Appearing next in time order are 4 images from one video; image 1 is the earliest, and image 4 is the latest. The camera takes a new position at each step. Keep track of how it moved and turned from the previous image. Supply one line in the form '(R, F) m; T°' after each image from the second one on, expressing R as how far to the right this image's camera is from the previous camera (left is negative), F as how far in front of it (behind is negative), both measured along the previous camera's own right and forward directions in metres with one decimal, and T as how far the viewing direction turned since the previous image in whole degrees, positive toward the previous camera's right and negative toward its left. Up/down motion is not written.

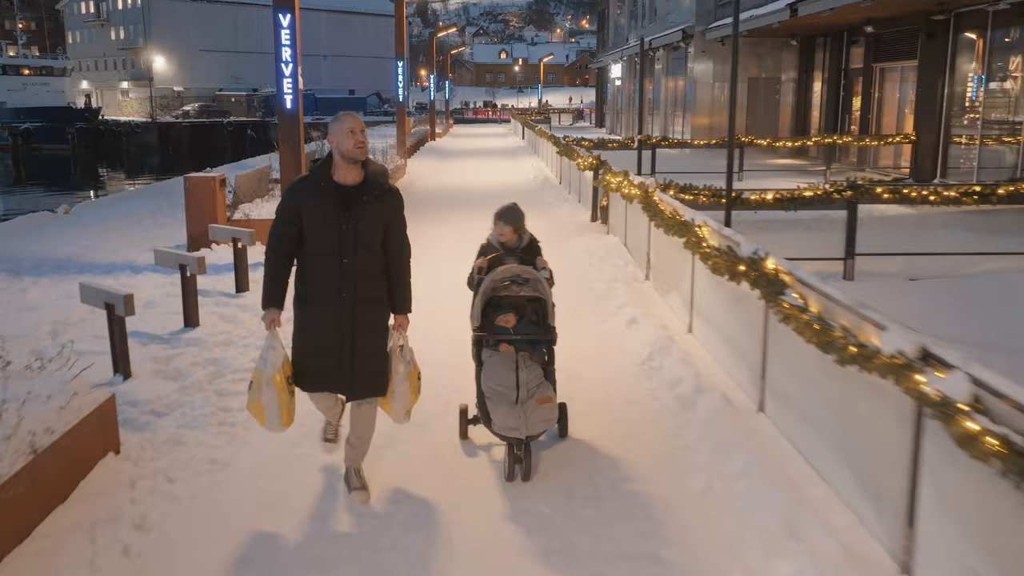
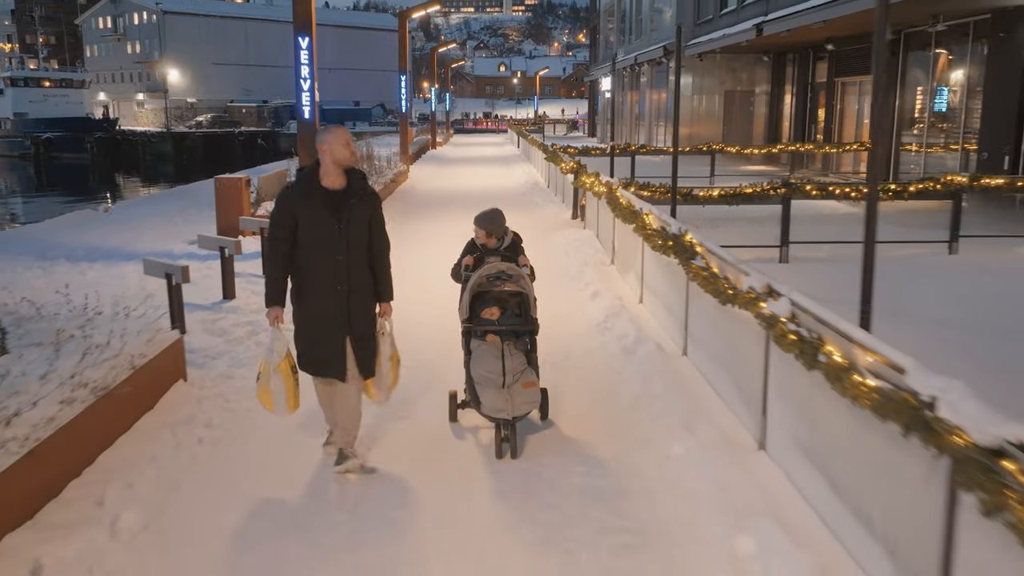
(+0.1, -1.3) m; 0°
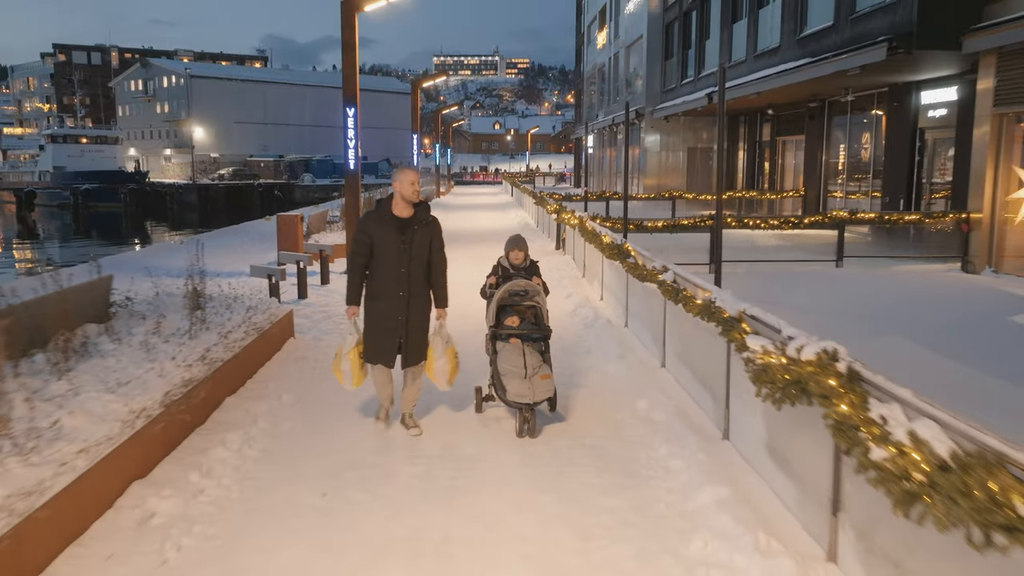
(0.0, -2.9) m; 0°
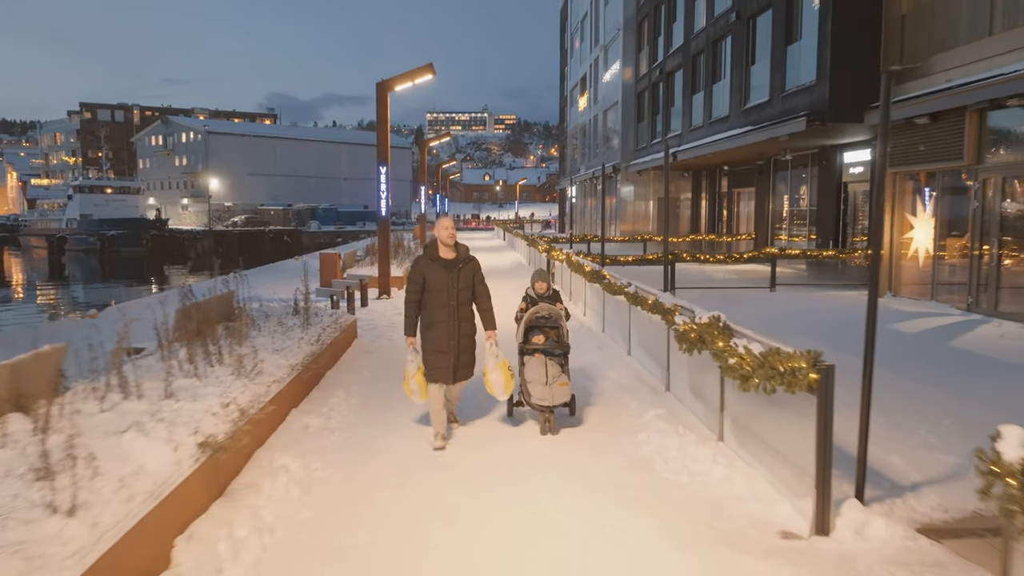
(-0.3, -3.0) m; +1°
